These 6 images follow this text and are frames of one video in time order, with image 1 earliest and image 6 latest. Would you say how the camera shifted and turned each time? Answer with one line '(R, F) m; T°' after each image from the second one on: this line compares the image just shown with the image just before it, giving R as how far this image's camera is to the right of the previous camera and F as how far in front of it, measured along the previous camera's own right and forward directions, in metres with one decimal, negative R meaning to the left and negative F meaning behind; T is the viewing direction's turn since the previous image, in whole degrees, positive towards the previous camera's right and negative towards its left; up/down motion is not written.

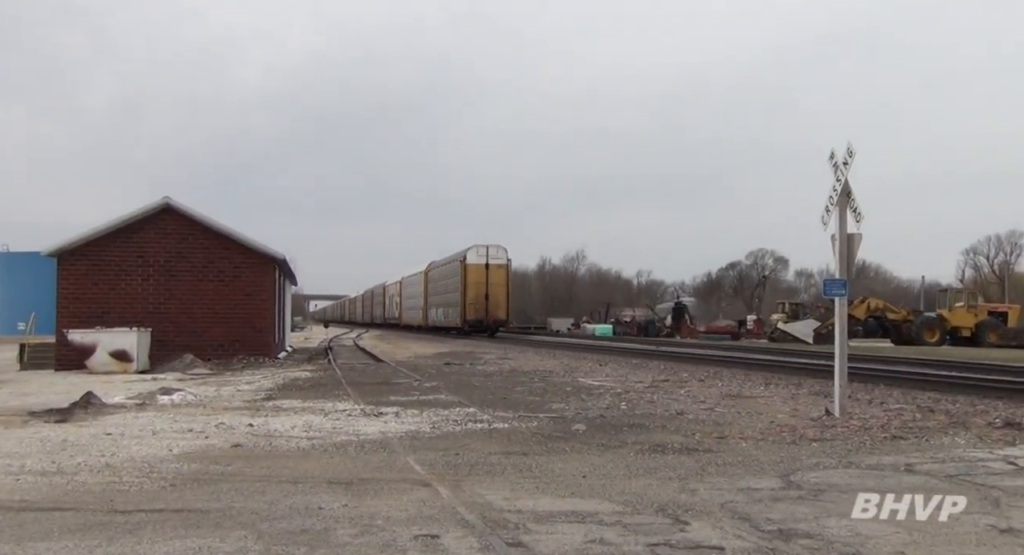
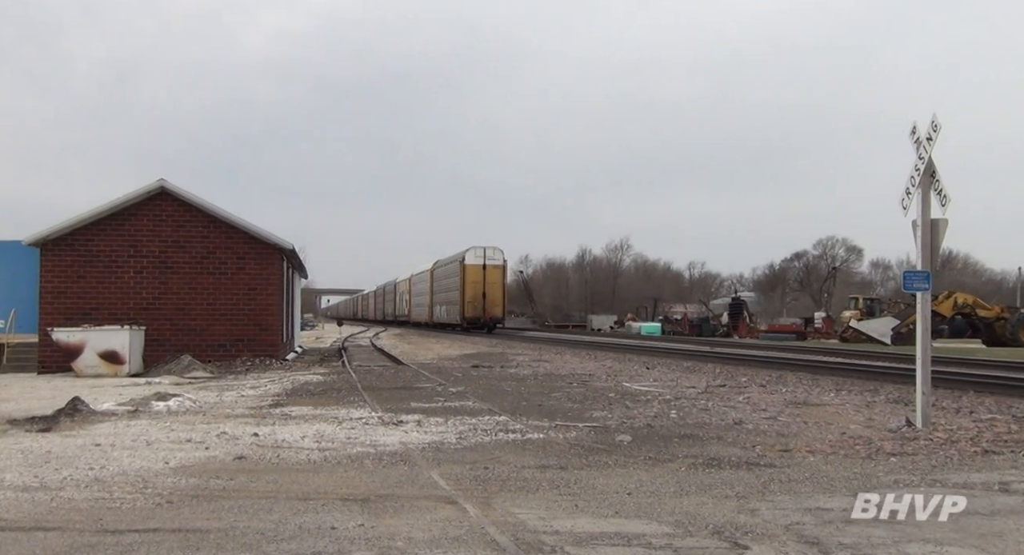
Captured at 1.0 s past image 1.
(-0.3, +1.6) m; -1°
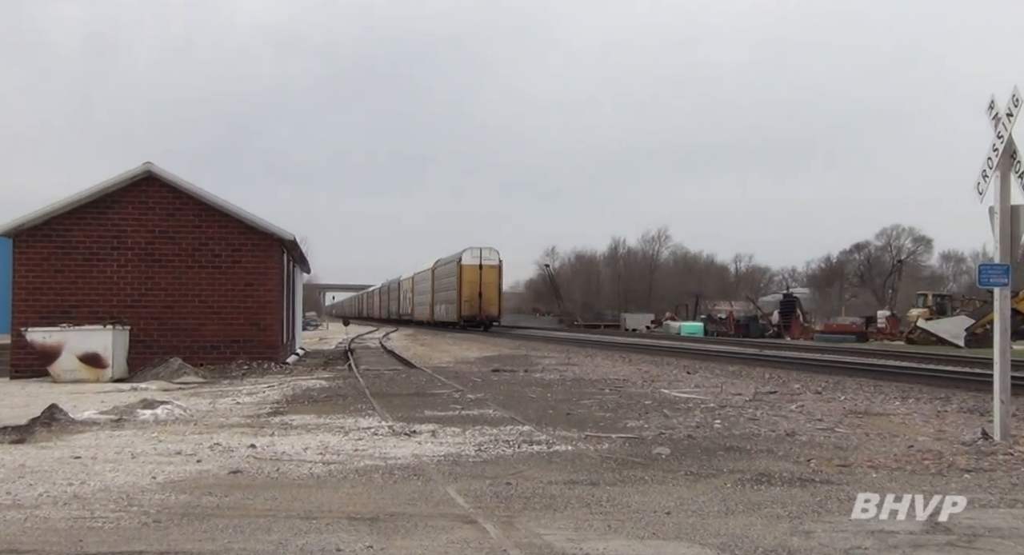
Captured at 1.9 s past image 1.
(-0.2, +1.4) m; 0°
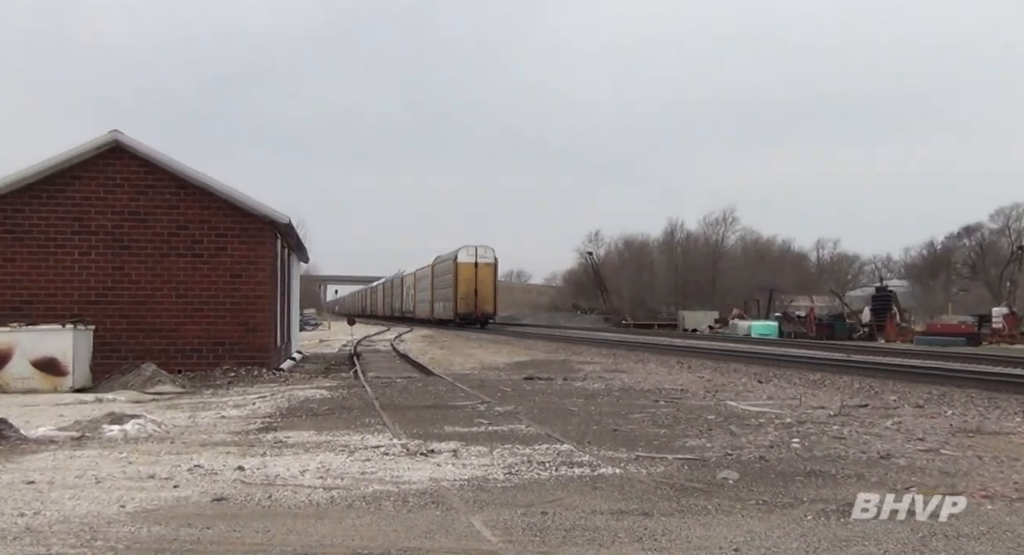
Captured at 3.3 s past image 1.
(-0.3, +2.0) m; 0°
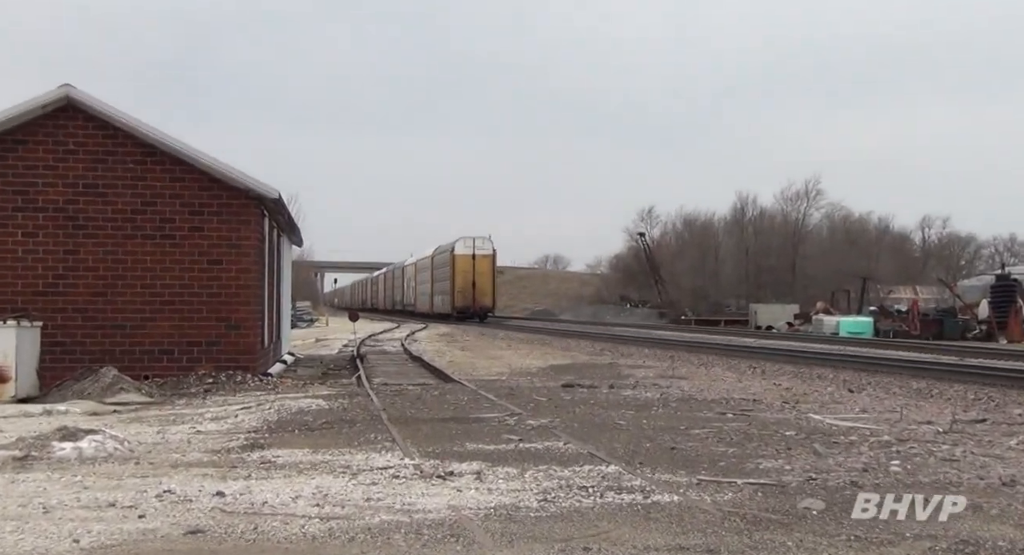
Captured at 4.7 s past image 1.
(-0.3, +1.8) m; 0°
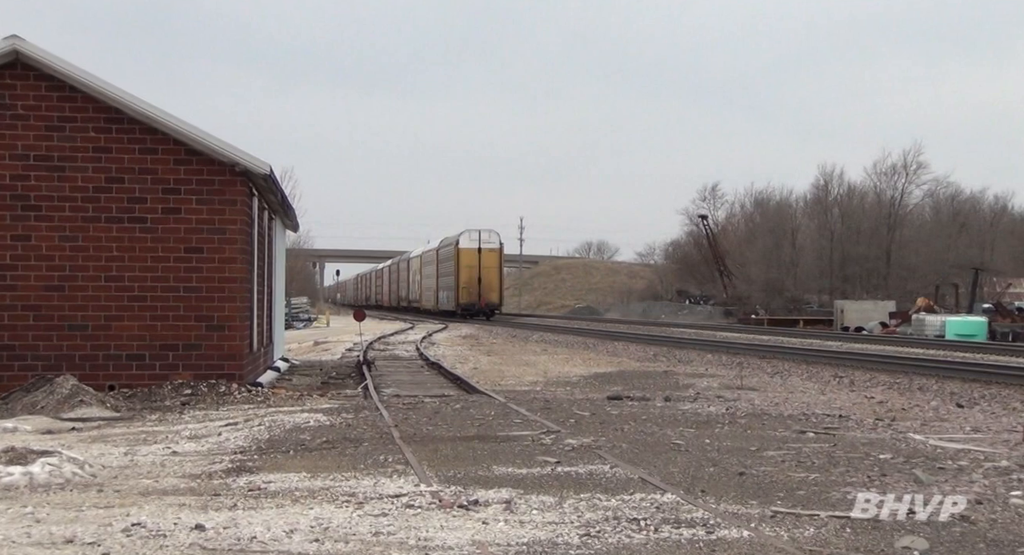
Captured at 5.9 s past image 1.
(-0.2, +1.4) m; 0°
